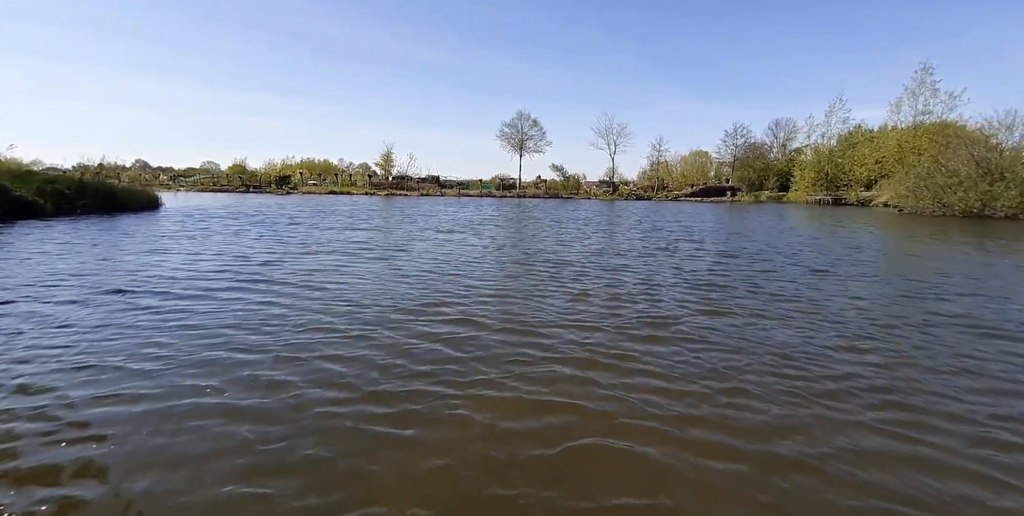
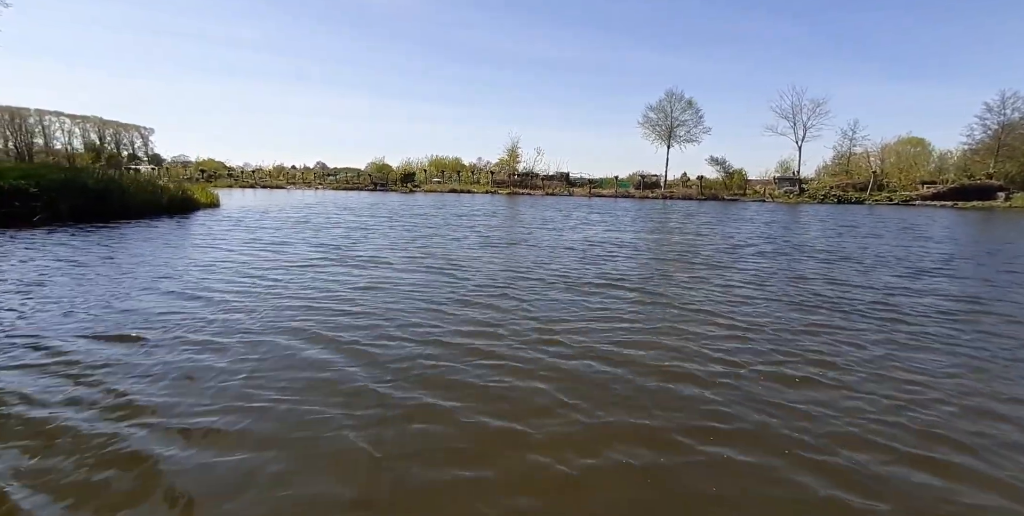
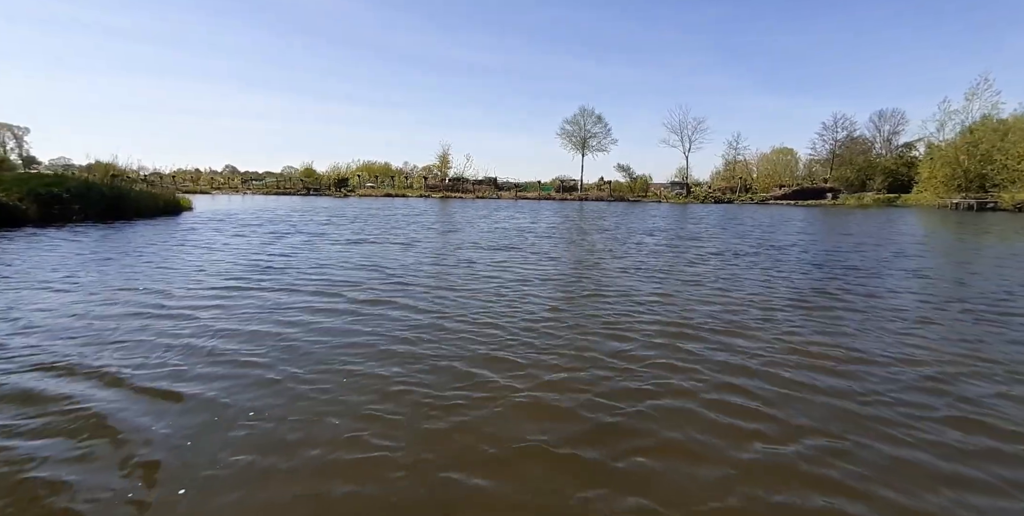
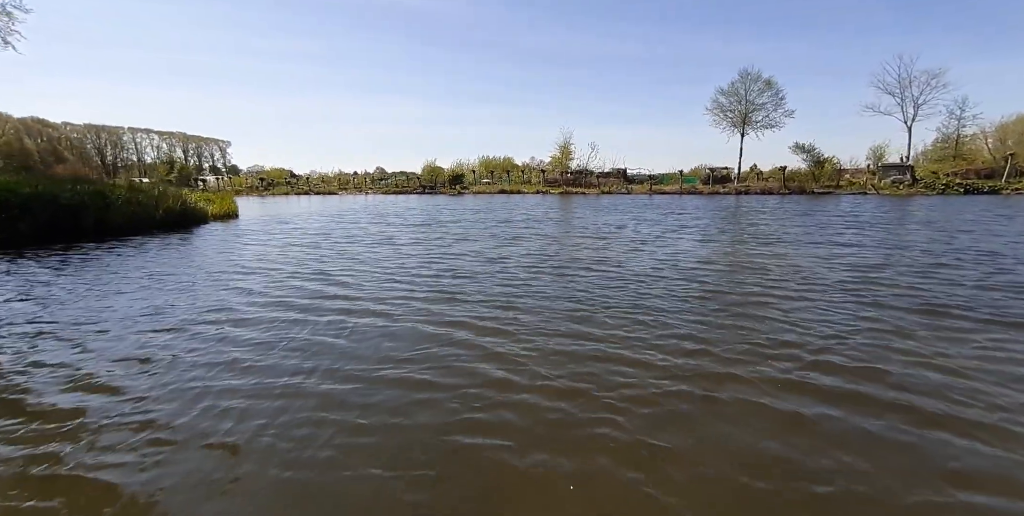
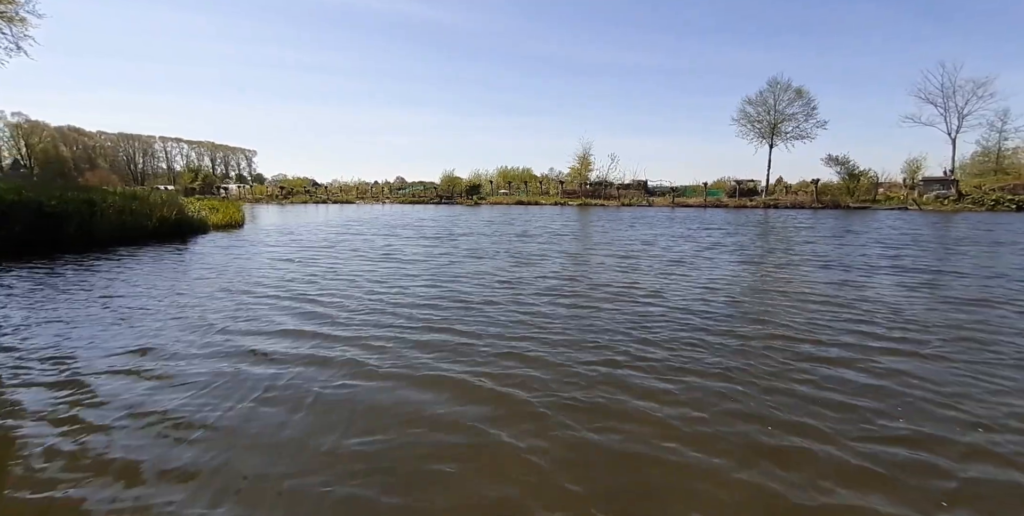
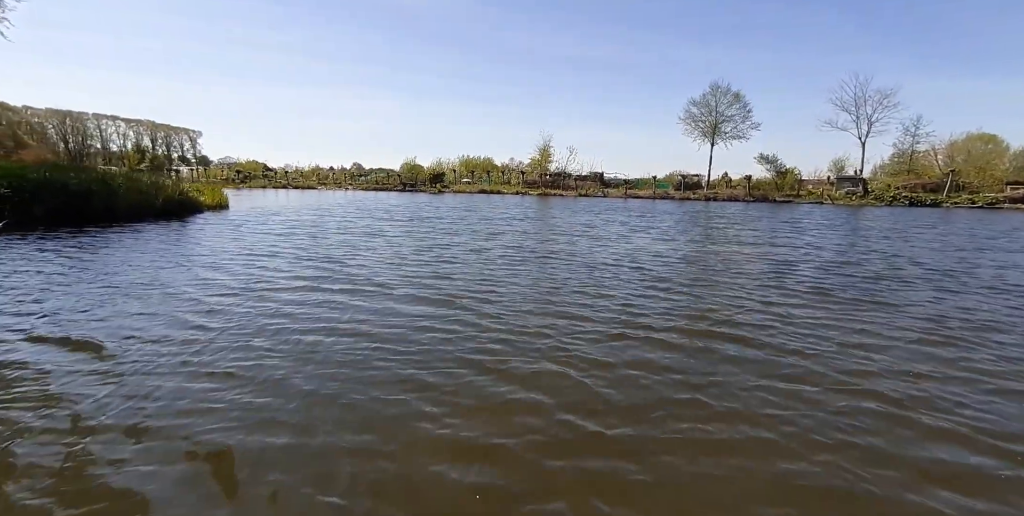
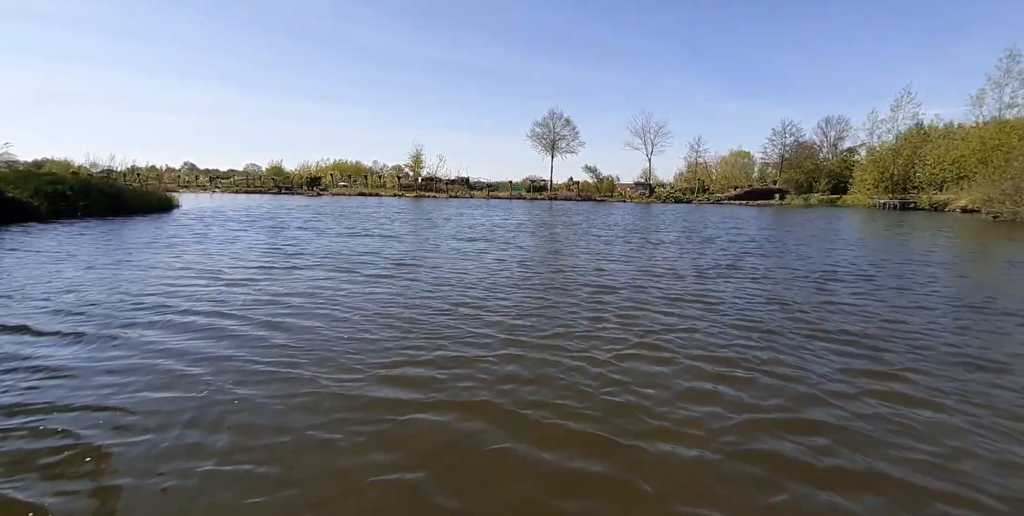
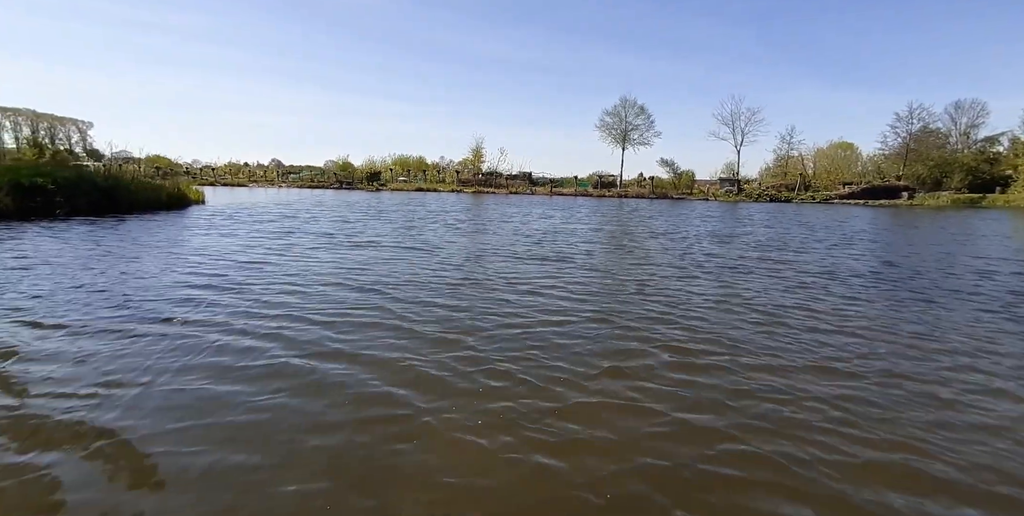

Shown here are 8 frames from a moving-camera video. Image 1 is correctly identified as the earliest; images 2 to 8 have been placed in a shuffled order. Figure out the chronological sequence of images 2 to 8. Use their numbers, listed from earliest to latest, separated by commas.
7, 3, 8, 2, 6, 4, 5
